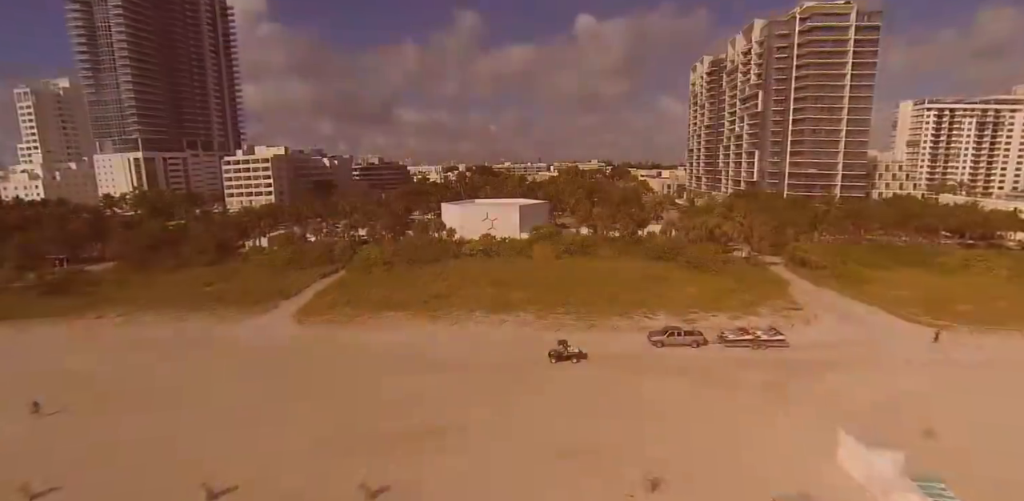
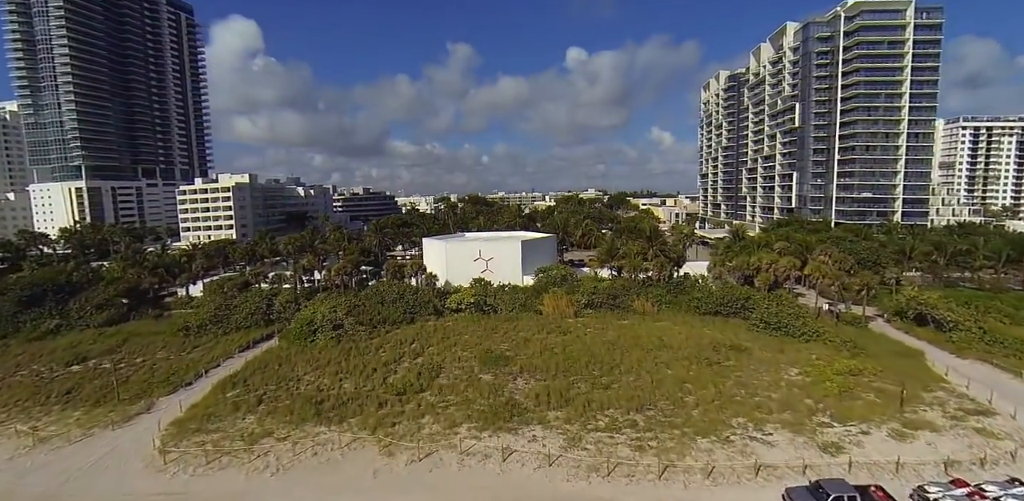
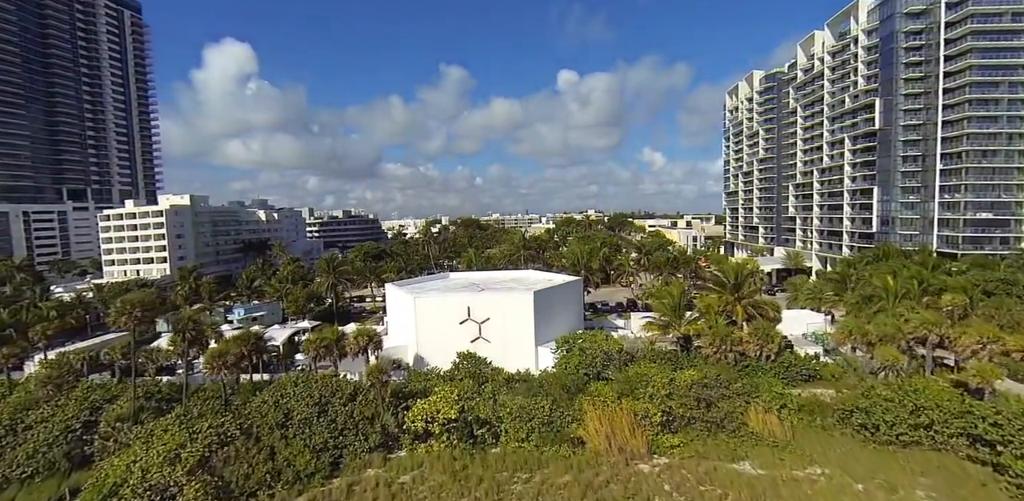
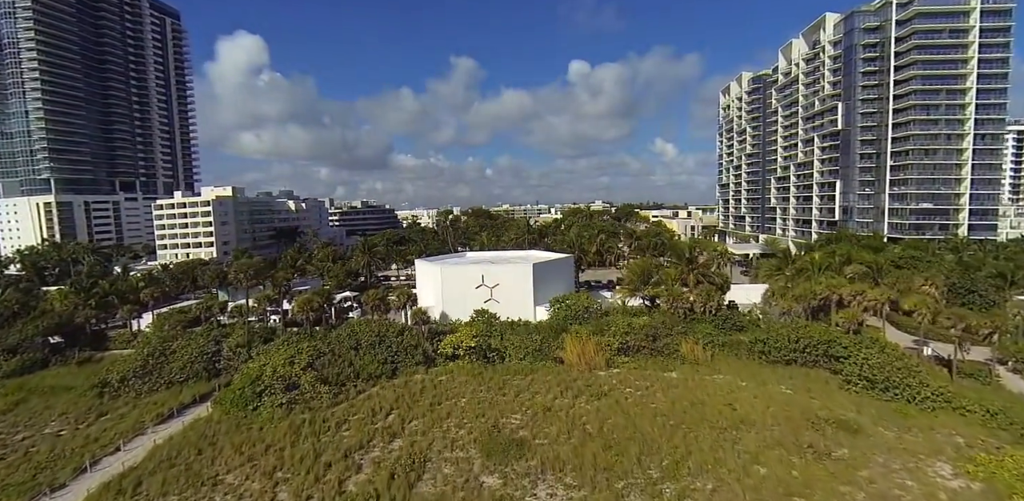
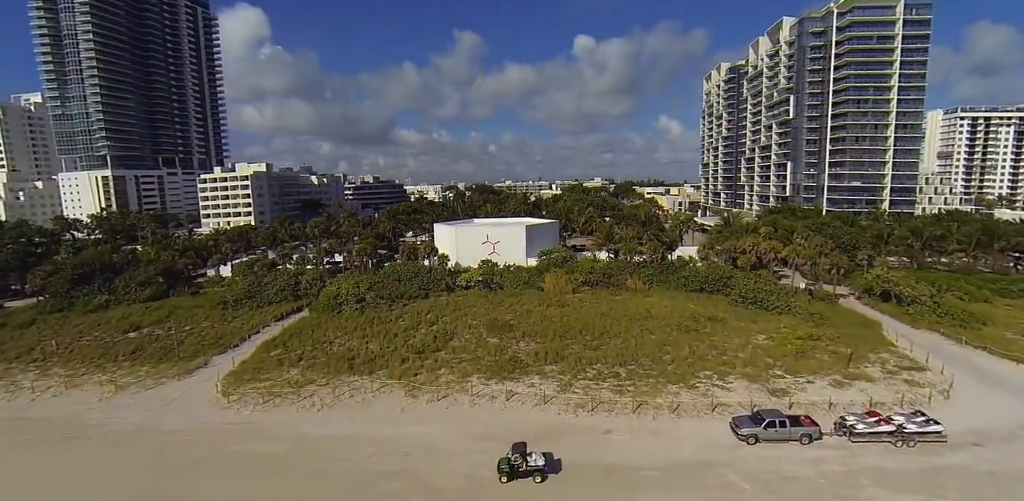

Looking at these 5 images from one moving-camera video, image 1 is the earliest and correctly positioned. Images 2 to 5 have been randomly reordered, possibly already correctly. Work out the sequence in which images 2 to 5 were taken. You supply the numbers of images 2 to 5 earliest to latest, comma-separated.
5, 2, 4, 3
